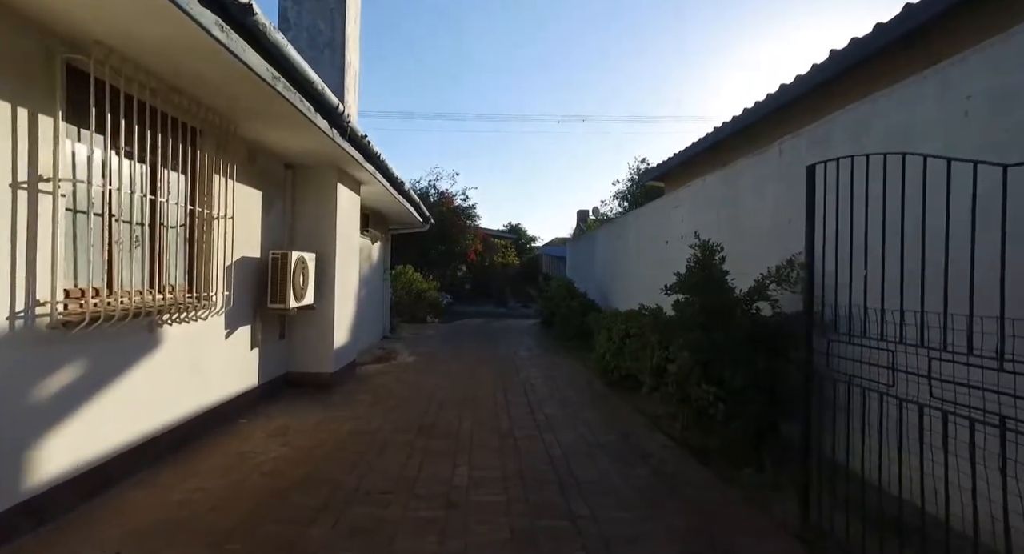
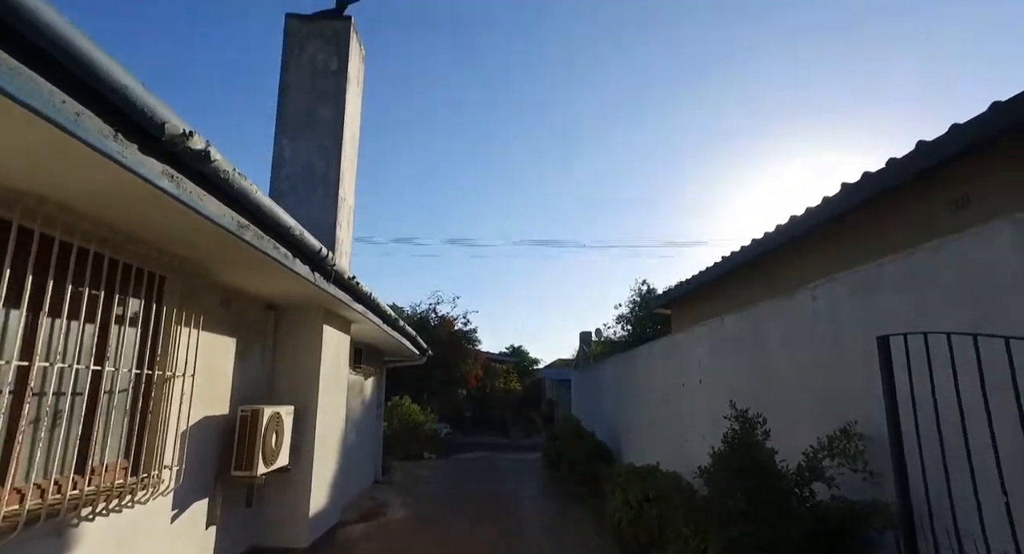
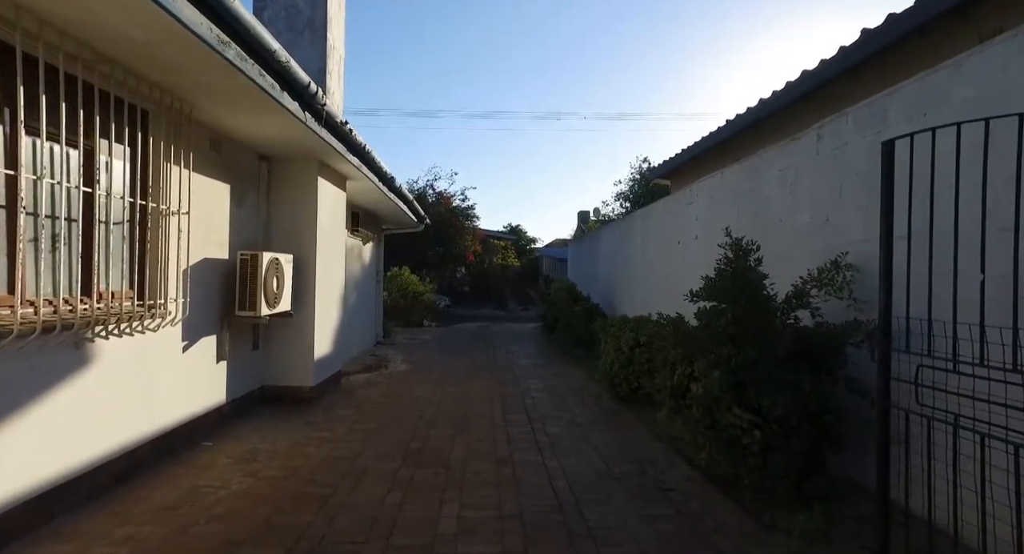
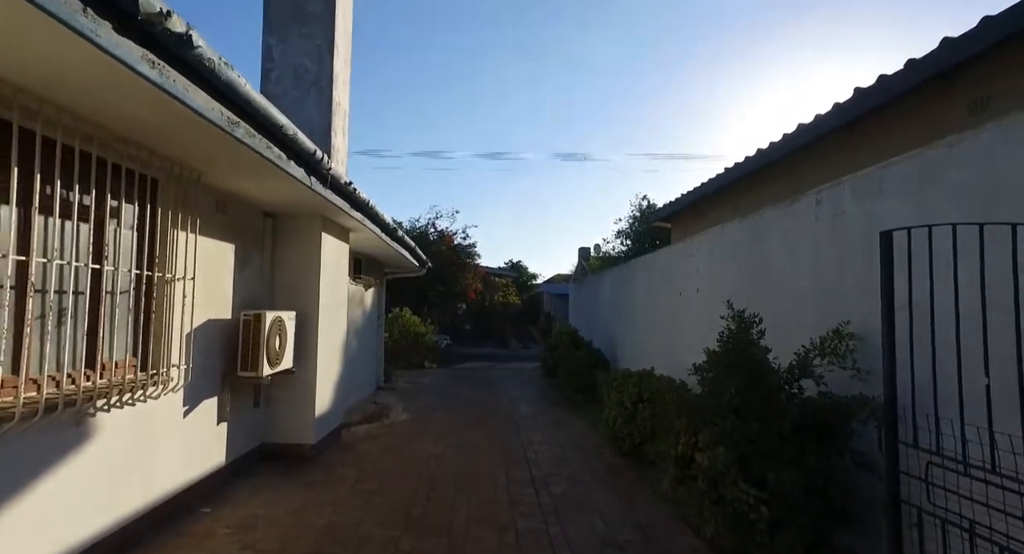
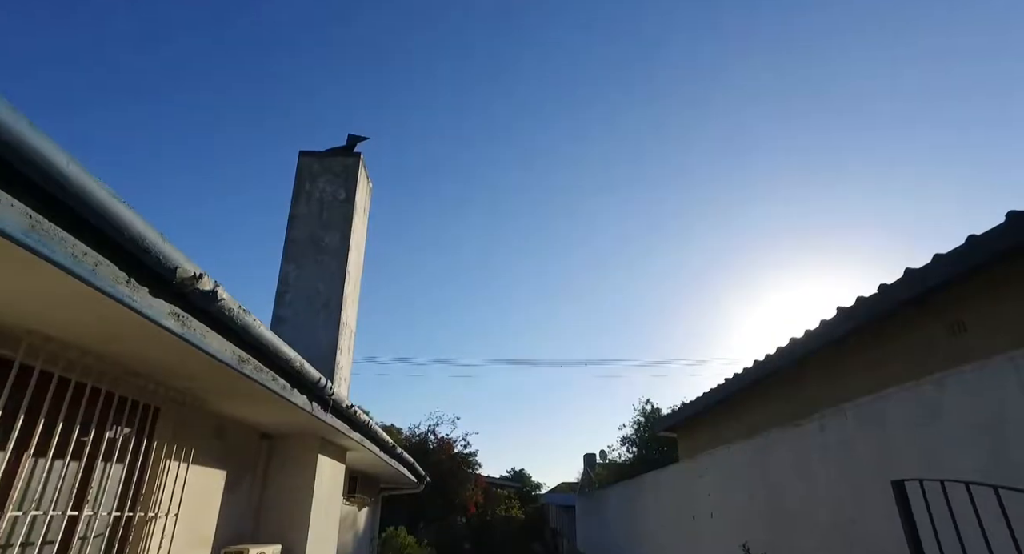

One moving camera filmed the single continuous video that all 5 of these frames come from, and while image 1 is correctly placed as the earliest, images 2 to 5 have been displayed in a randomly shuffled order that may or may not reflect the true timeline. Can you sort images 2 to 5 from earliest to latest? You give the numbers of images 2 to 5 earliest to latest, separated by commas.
3, 4, 2, 5
